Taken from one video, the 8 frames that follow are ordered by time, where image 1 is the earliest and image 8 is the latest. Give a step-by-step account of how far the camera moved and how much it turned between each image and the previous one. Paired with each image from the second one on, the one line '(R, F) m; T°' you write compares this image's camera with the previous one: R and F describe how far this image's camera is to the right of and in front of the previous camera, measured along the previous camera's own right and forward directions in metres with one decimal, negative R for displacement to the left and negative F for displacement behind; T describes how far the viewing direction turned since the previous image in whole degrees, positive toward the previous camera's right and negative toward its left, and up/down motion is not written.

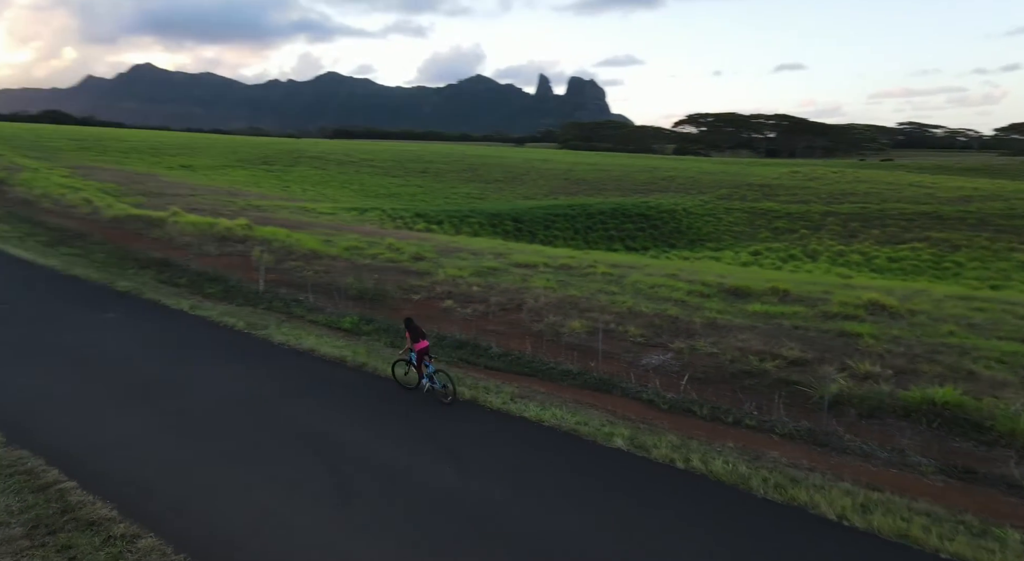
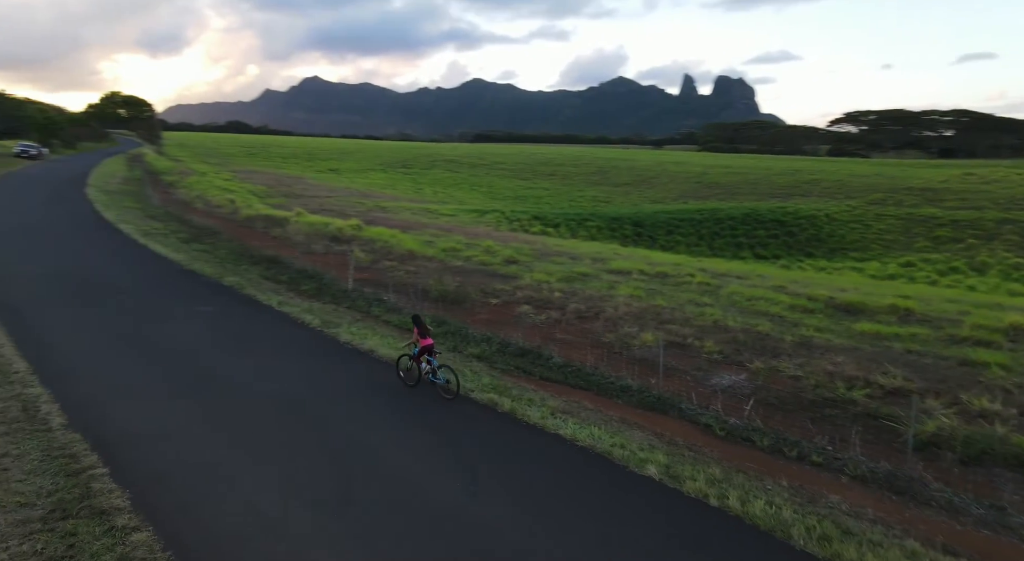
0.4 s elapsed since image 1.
(+0.8, +0.3) m; -11°
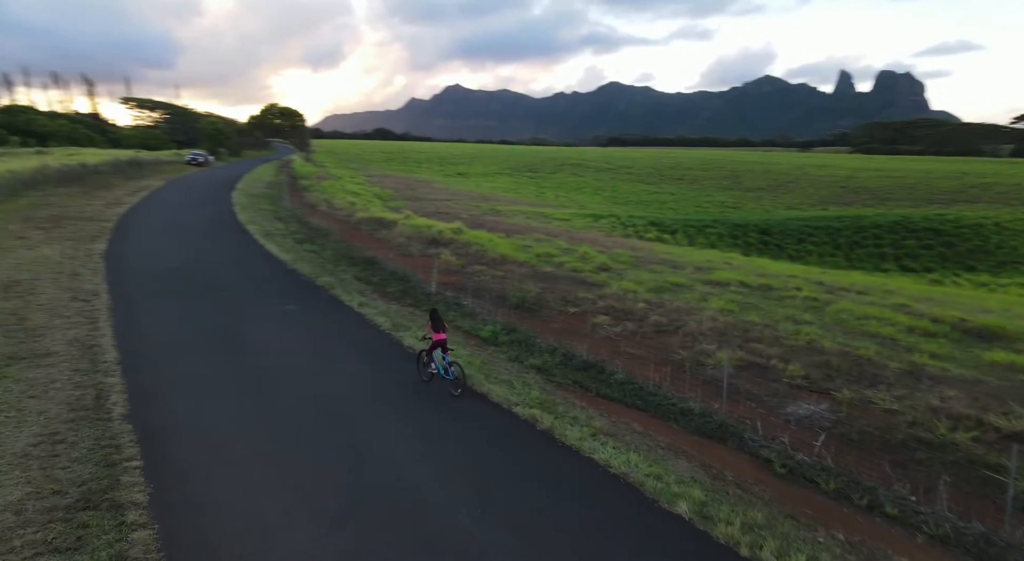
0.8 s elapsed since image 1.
(+0.7, +0.2) m; -11°
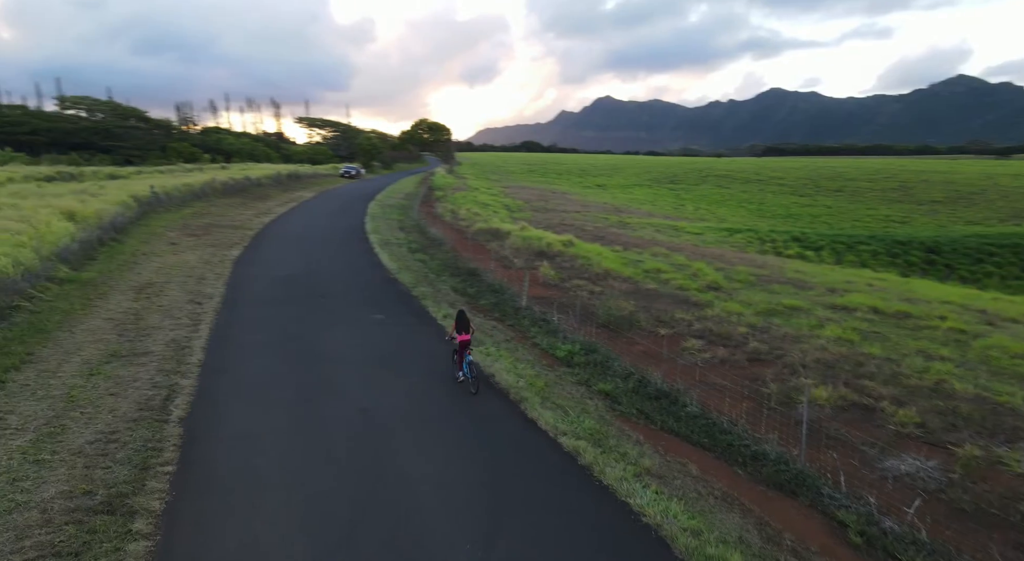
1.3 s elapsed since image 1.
(+0.8, +0.3) m; -12°
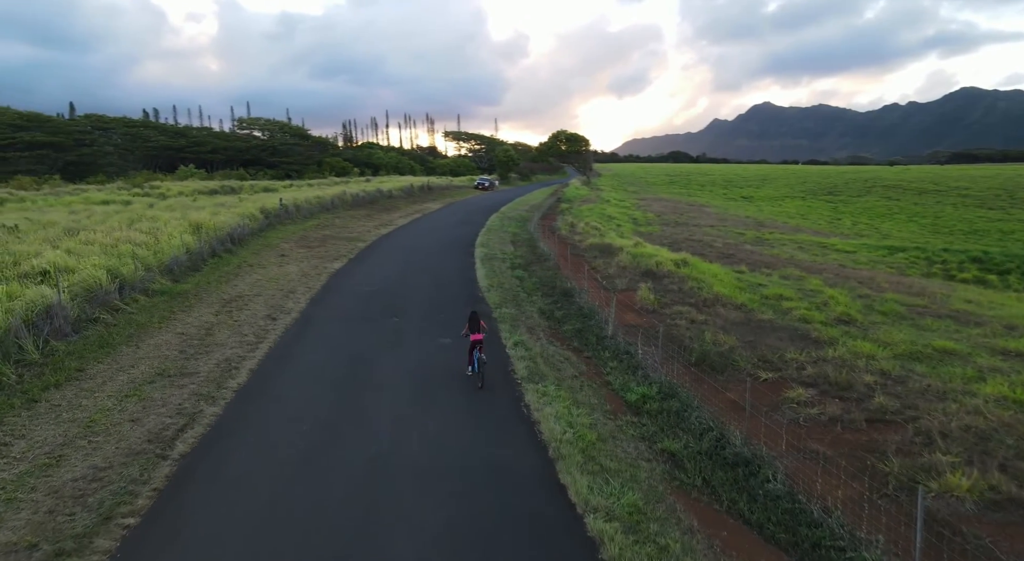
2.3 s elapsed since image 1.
(+0.9, +0.9) m; -13°
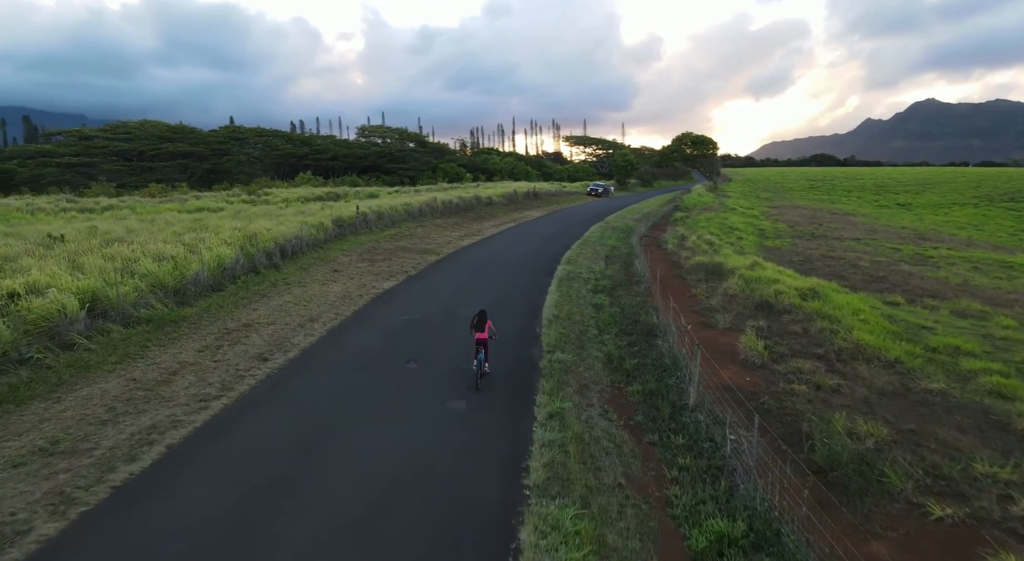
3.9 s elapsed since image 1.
(+1.0, +2.5) m; -12°
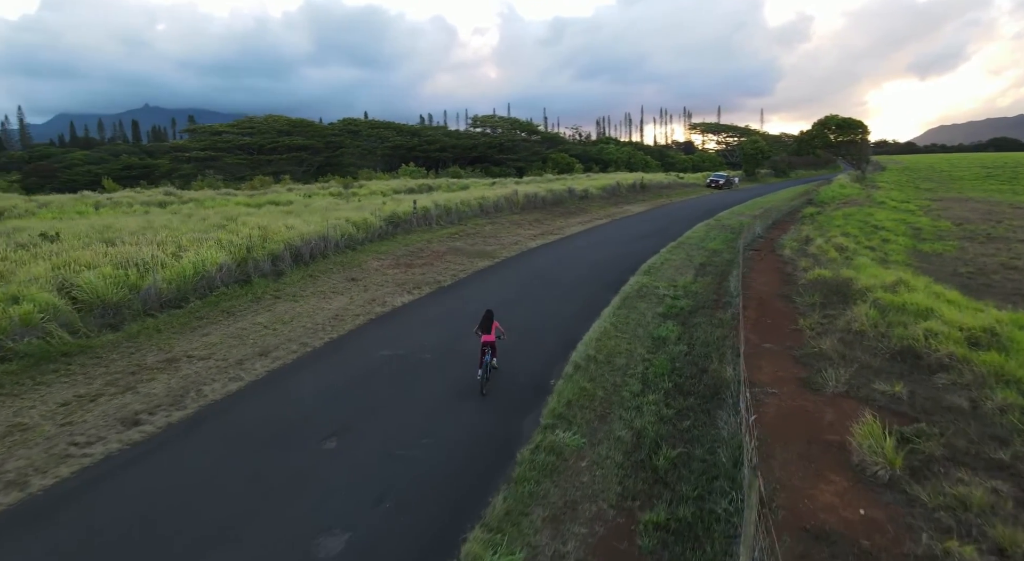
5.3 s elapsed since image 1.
(+1.5, +3.1) m; -12°
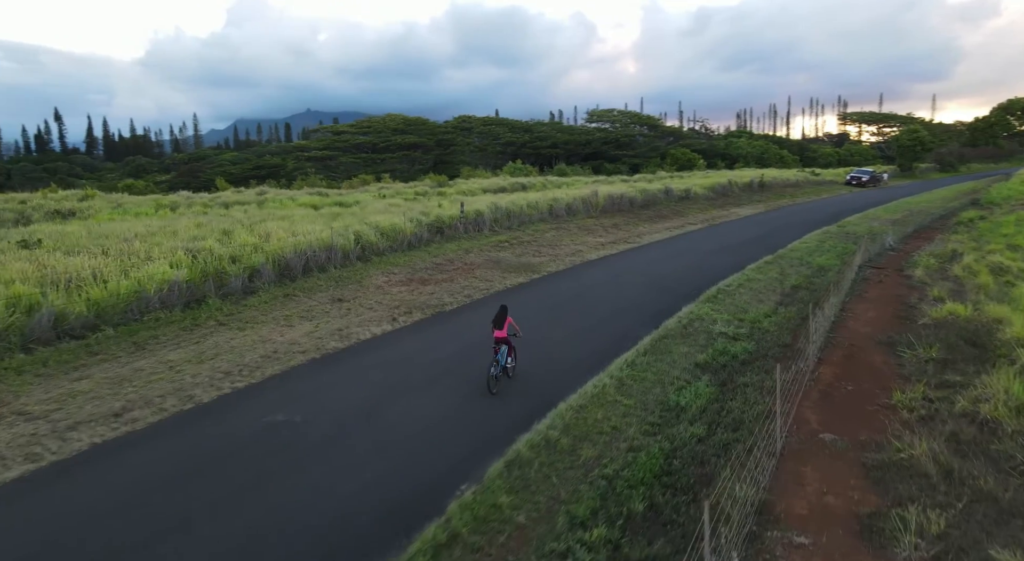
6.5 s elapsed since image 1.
(+2.1, +2.6) m; -11°
